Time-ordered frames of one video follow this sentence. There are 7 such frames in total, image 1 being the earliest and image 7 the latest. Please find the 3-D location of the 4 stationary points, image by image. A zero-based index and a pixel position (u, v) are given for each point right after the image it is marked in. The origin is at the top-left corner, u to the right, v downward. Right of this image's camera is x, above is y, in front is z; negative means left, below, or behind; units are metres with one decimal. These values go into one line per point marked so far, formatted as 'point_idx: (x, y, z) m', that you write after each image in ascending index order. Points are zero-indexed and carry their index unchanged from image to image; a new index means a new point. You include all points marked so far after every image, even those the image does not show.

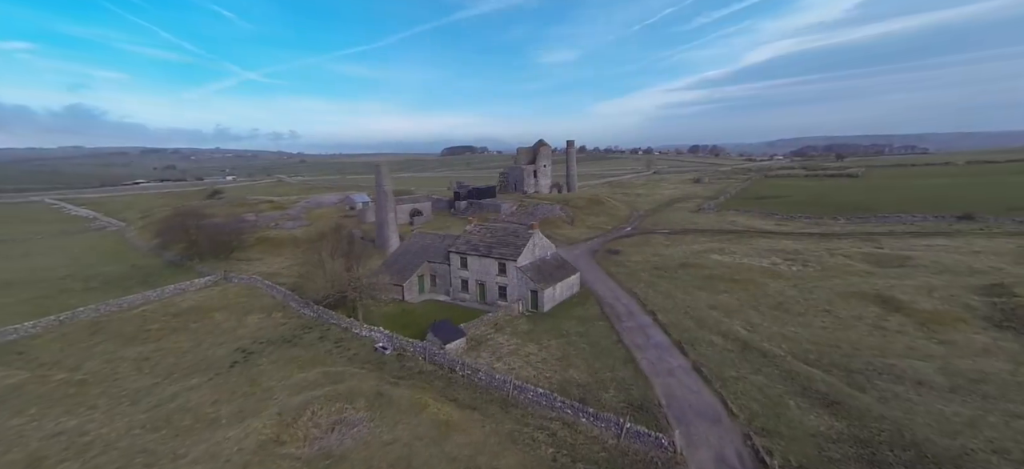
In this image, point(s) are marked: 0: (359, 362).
0: (-6.7, -5.5, +17.9) m
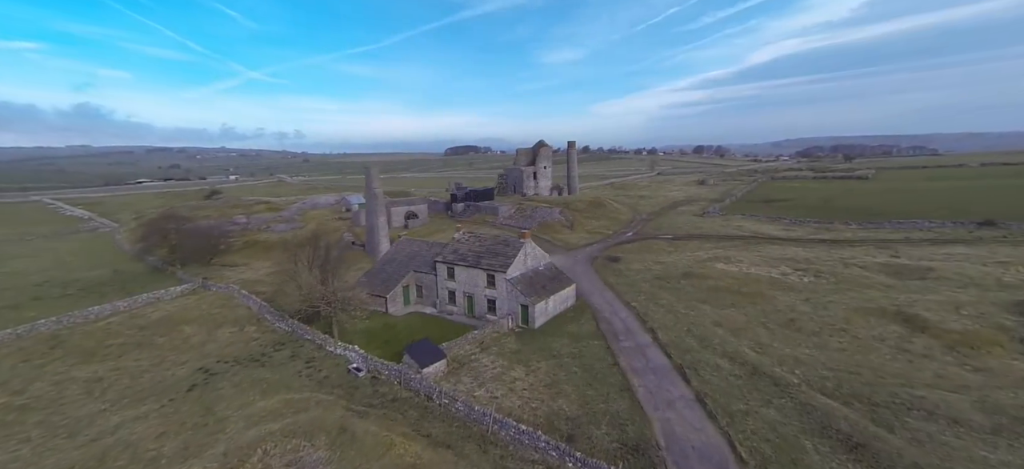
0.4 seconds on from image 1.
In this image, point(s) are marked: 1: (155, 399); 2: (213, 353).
0: (-7.3, -6.0, +16.3) m
1: (-13.3, -6.1, +15.2) m
2: (-14.0, -5.6, +19.1) m
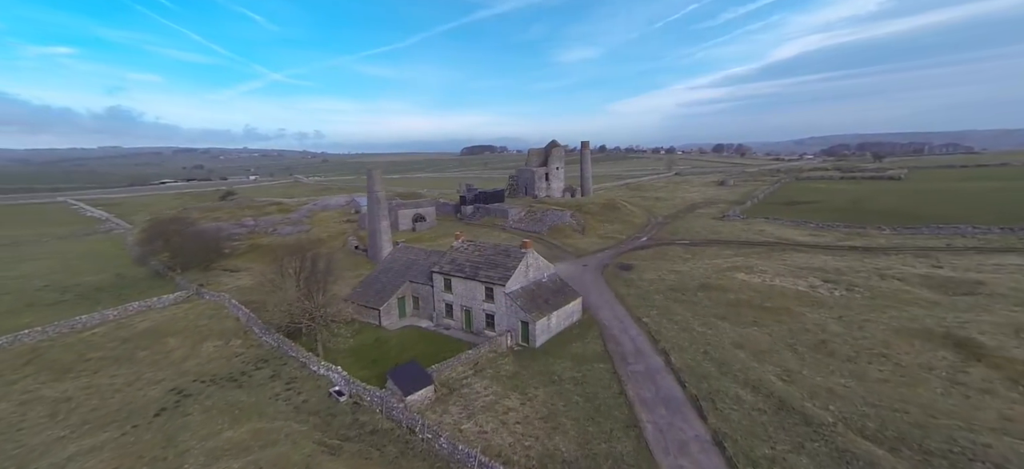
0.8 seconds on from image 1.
0: (-7.5, -6.5, +14.9) m
1: (-13.6, -6.6, +14.1) m
2: (-14.1, -6.0, +18.0) m
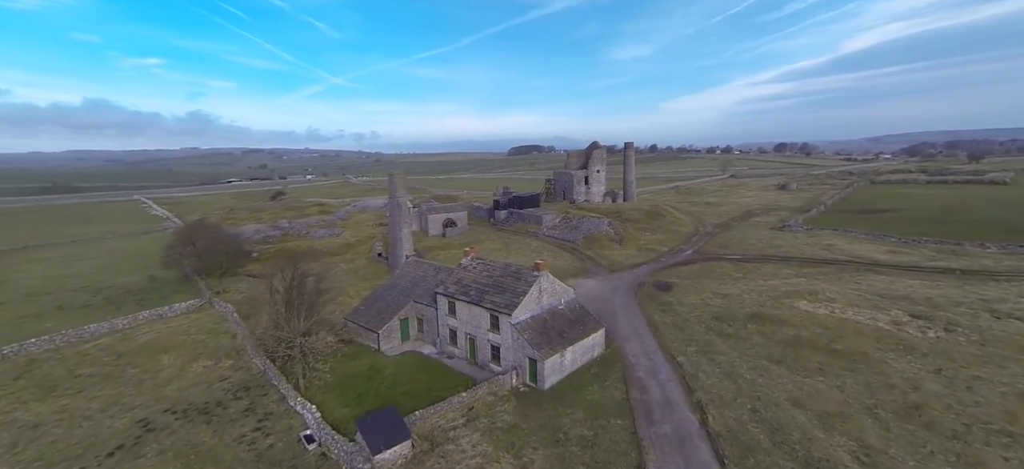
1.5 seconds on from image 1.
0: (-7.8, -7.2, +13.0) m
1: (-13.9, -7.2, +12.9) m
2: (-14.0, -6.6, +16.8) m
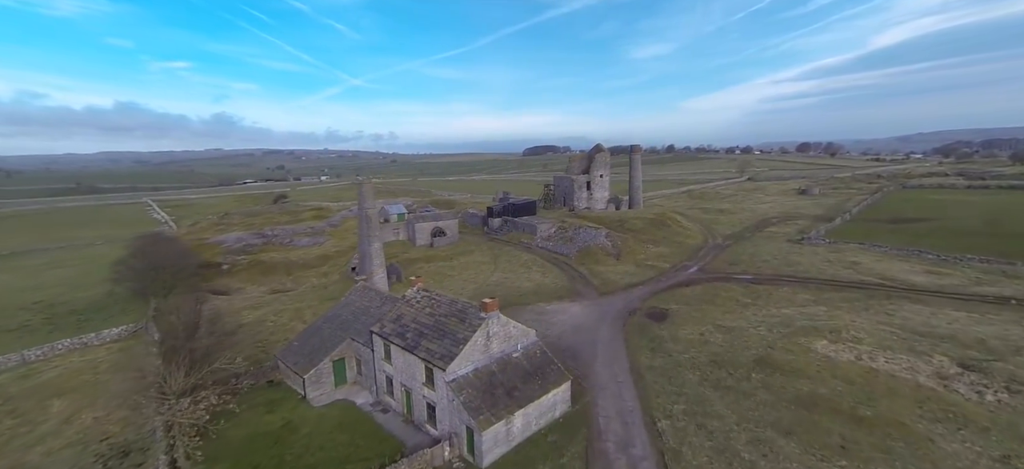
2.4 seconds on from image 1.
0: (-10.2, -8.4, +9.8) m
1: (-16.4, -8.3, +9.9) m
2: (-16.3, -7.7, +13.9) m
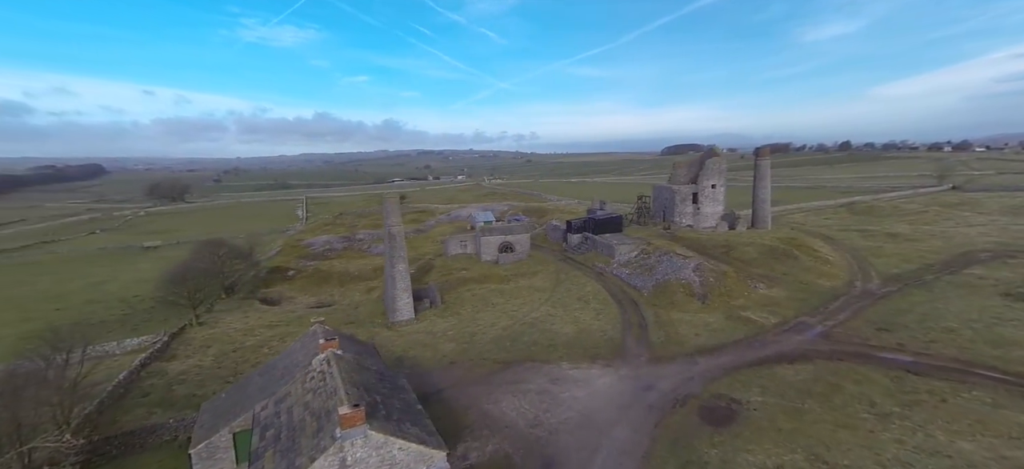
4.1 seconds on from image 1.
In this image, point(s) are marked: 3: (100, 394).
0: (-14.7, -9.7, +7.9) m
1: (-20.5, -9.4, +9.8) m
2: (-19.2, -8.8, +13.6) m
3: (-17.2, -7.1, +17.1) m
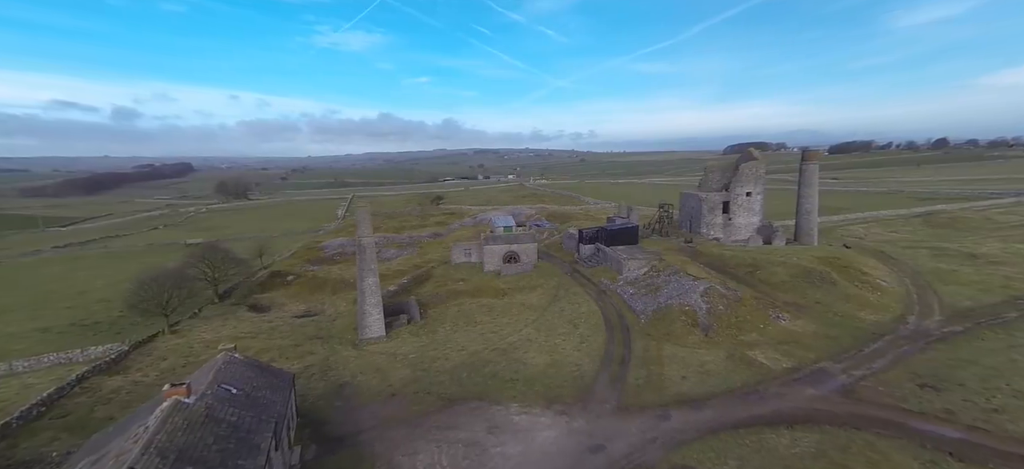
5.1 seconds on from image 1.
0: (-19.2, -10.5, +7.4) m
1: (-24.7, -10.0, +10.0) m
2: (-22.9, -9.4, +13.6) m
3: (-20.4, -7.7, +16.8) m
